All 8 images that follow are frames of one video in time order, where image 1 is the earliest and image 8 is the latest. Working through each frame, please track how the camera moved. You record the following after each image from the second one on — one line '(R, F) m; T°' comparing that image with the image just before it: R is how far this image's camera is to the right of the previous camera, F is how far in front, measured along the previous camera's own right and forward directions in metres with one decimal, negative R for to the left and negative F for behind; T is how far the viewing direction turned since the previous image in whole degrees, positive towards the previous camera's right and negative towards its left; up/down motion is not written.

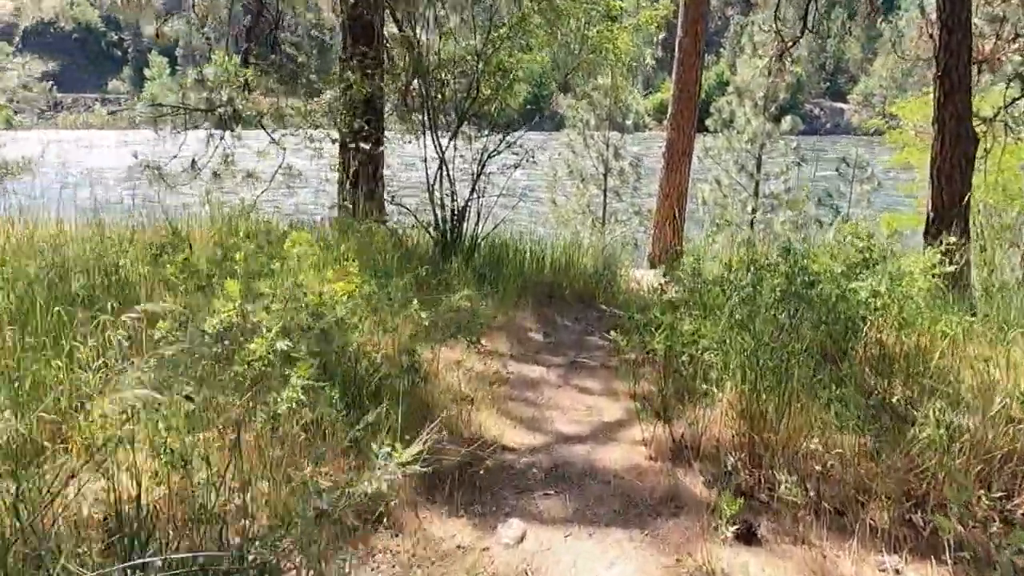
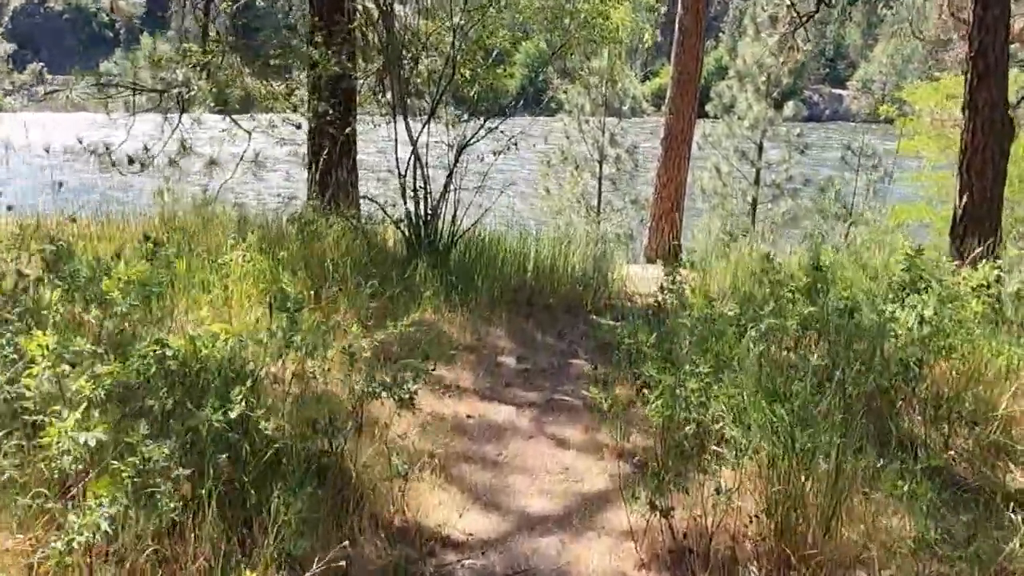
(+0.1, +0.7) m; 0°
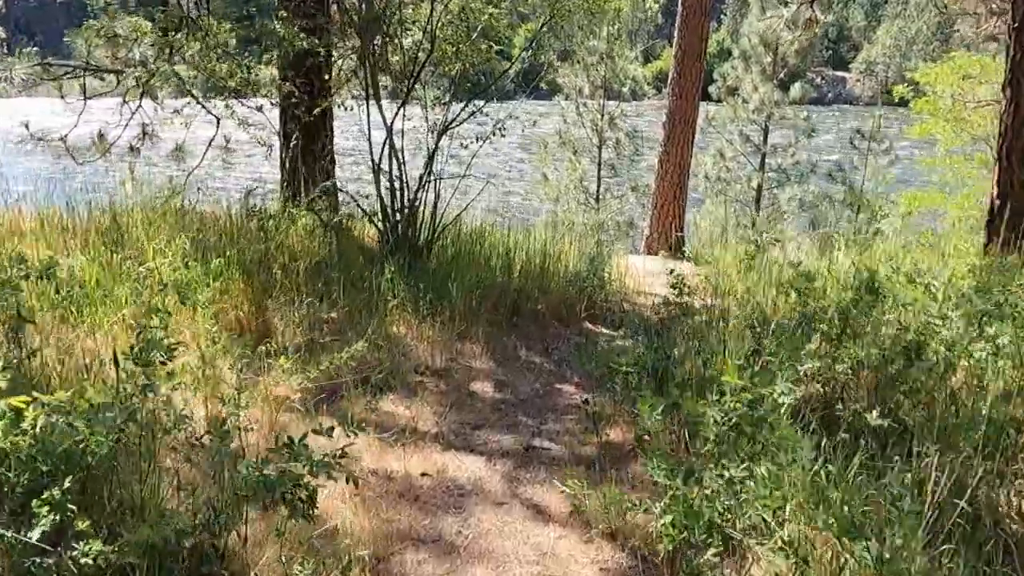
(+0.1, +0.6) m; 0°
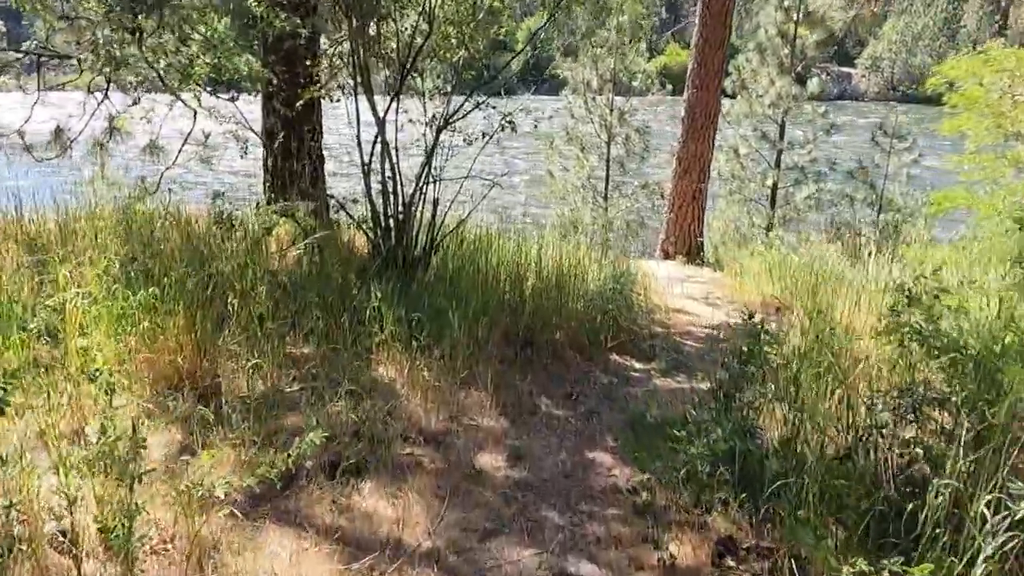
(-0.1, +0.8) m; 0°
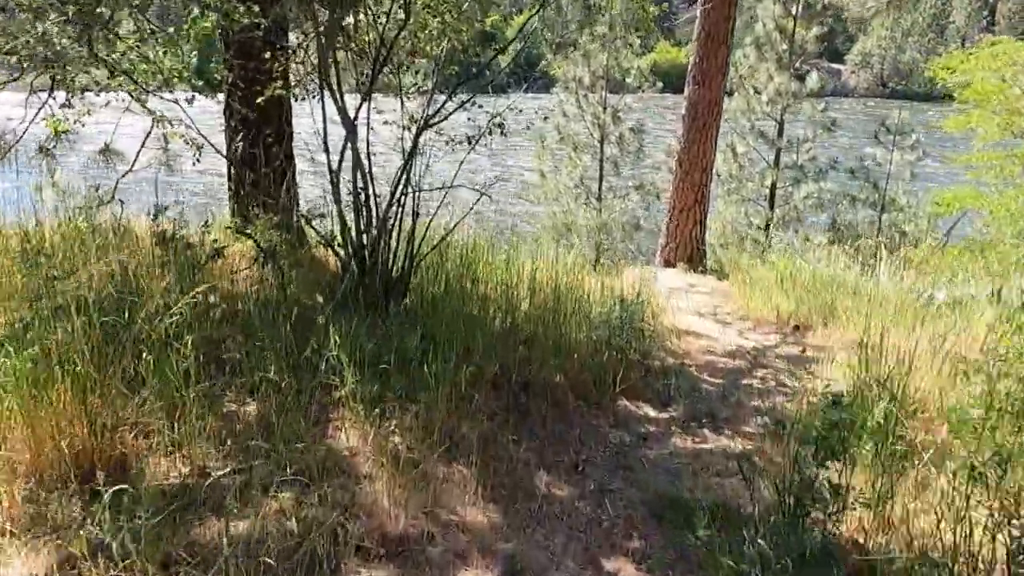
(0.0, +0.6) m; +1°
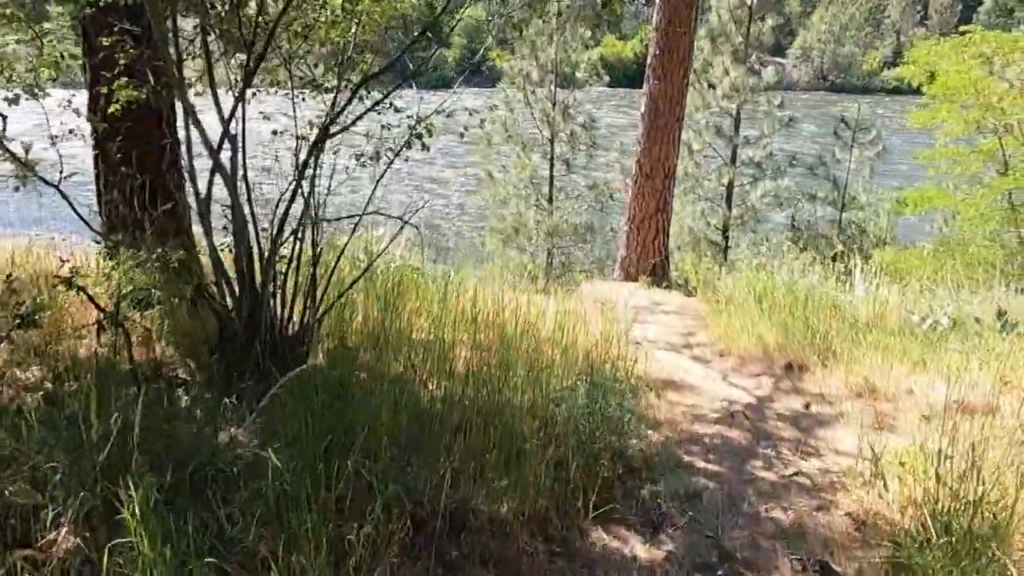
(+0.1, +1.0) m; +4°
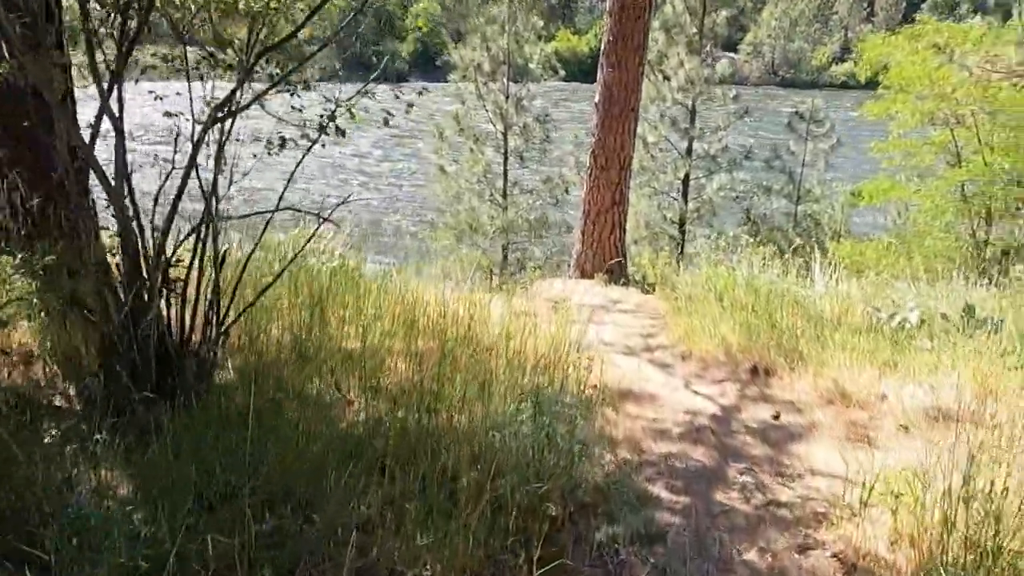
(+0.1, +0.4) m; +3°
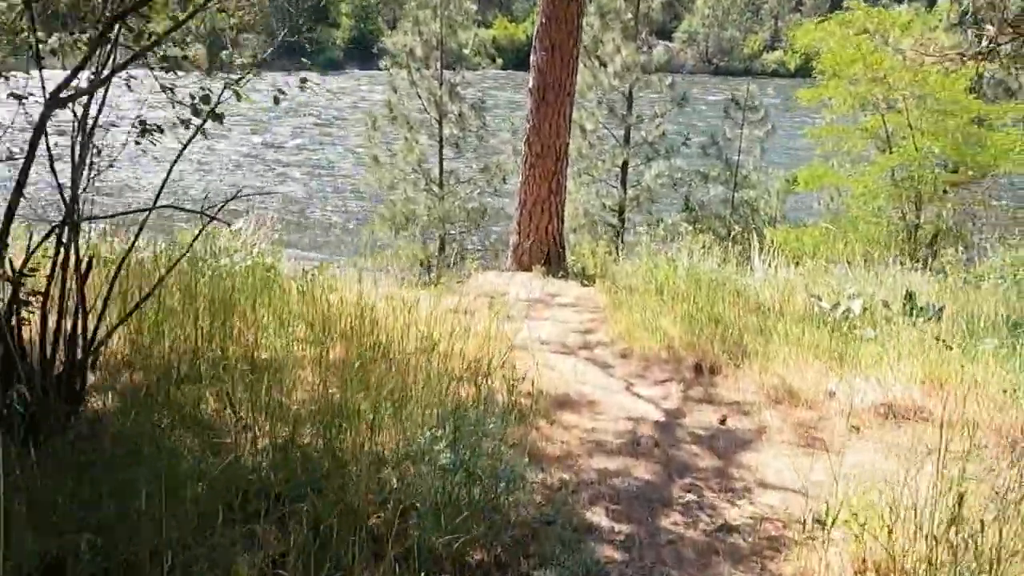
(+0.1, +0.3) m; +4°
